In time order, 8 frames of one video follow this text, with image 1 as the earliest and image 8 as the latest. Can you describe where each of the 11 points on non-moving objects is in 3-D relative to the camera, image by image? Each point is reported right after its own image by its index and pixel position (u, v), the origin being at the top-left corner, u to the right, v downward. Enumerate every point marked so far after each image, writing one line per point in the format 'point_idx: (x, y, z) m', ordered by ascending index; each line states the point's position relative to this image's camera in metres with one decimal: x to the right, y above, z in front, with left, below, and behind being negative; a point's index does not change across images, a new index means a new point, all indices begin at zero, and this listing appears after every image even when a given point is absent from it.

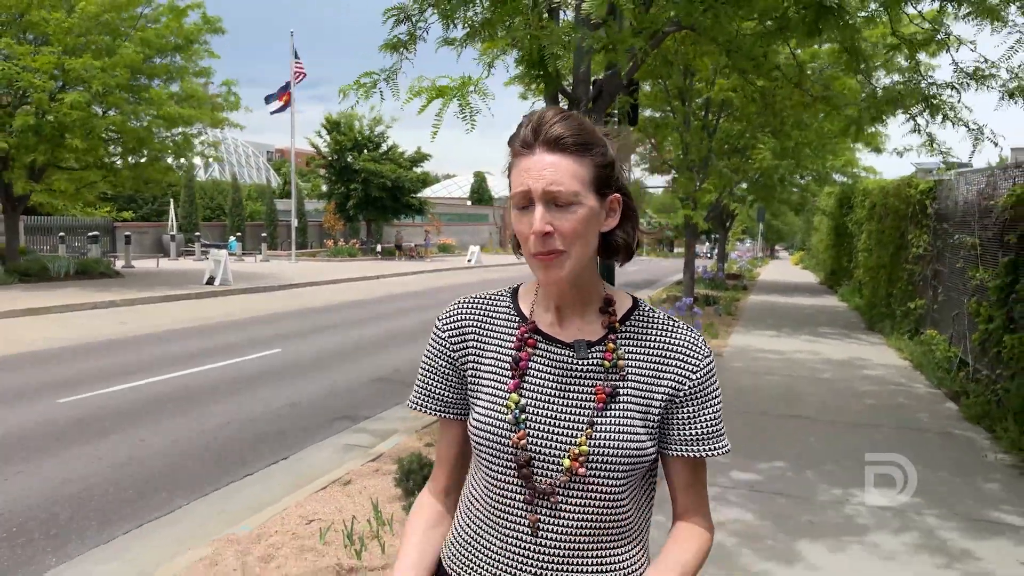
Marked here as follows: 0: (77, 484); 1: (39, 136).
0: (-2.8, -1.2, +5.1) m
1: (-10.1, +3.2, +16.9) m
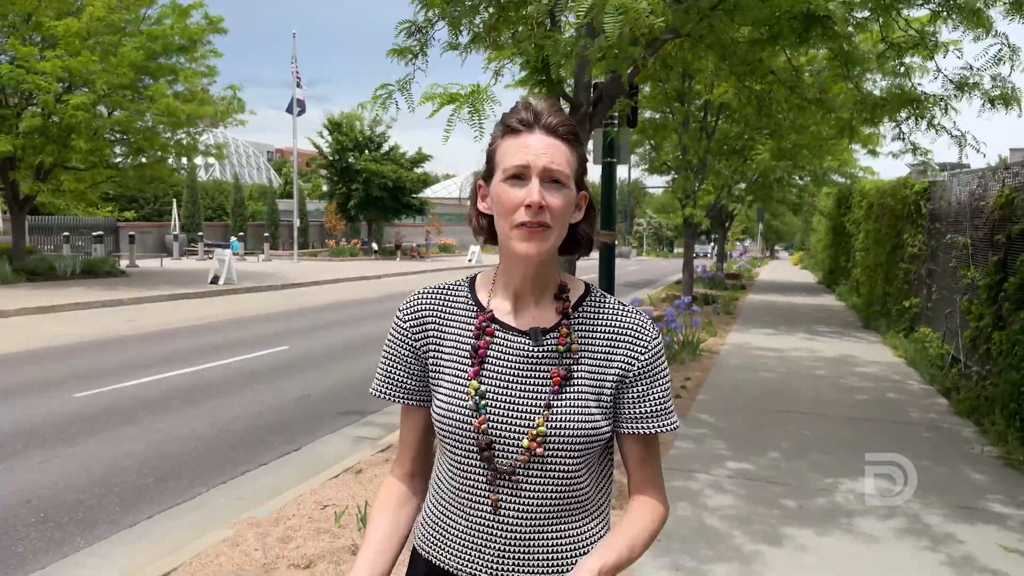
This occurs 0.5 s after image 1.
0: (-2.7, -1.2, +5.3) m
1: (-10.0, +3.2, +17.1) m
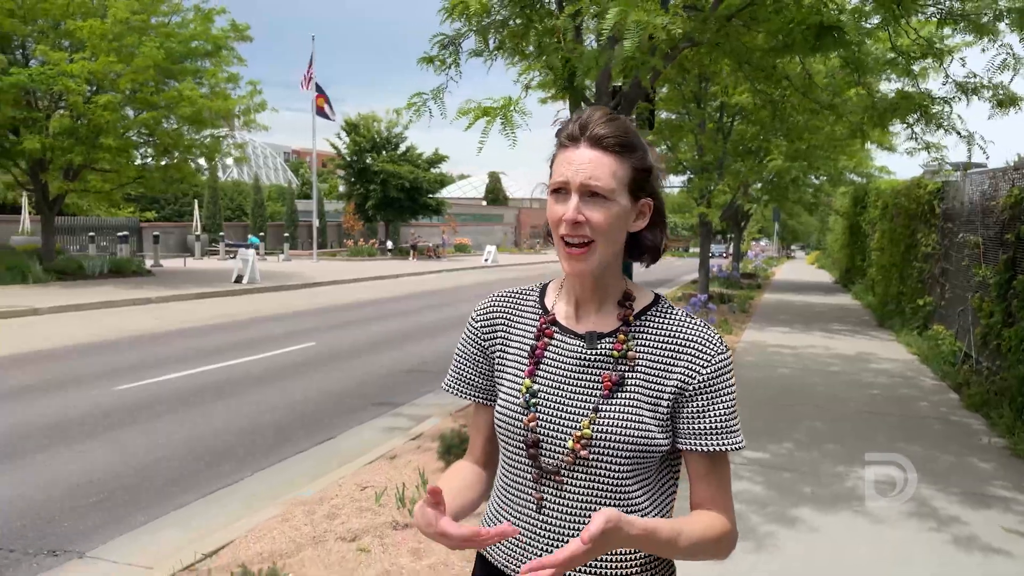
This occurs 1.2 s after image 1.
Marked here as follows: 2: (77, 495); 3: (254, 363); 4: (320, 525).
0: (-2.6, -1.2, +5.6) m
1: (-9.6, +3.3, +17.6) m
2: (-2.6, -1.2, +4.8) m
3: (-3.2, -0.9, +9.5) m
4: (-1.0, -1.2, +3.9) m
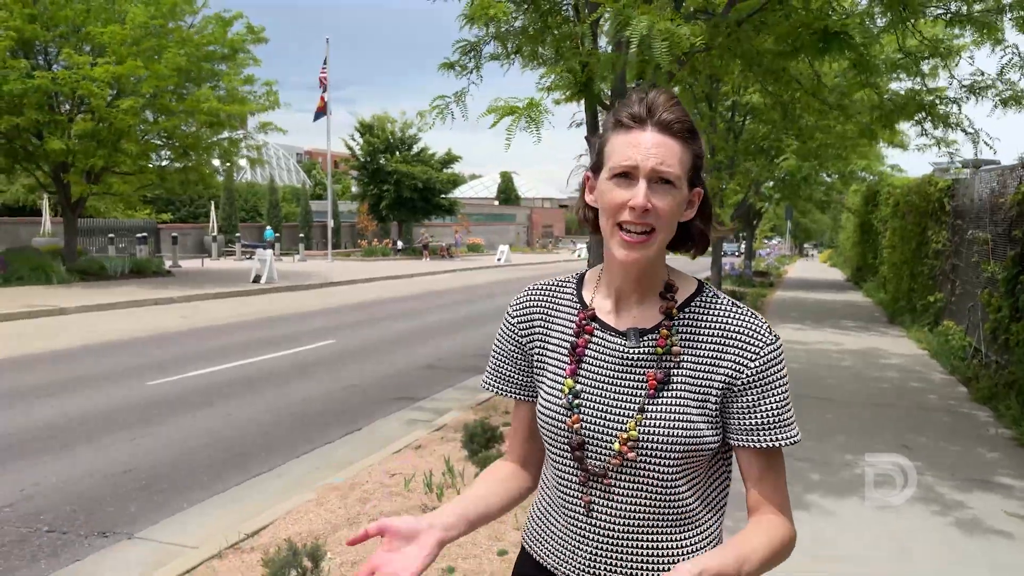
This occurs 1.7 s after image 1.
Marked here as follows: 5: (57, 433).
0: (-2.4, -1.2, +5.8) m
1: (-9.3, +3.2, +17.9) m
2: (-2.5, -1.2, +5.1) m
3: (-3.0, -0.9, +9.8) m
4: (-0.8, -1.2, +4.2) m
5: (-3.6, -1.1, +6.2) m
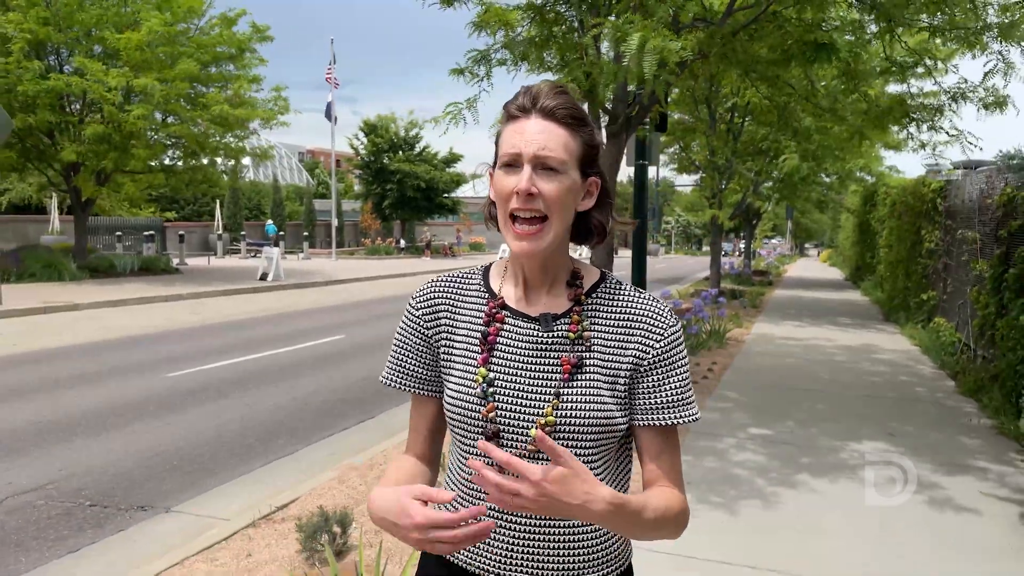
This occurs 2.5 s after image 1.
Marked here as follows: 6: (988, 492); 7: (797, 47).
0: (-2.4, -1.1, +6.2) m
1: (-9.3, +3.3, +18.3) m
2: (-2.4, -1.2, +5.4) m
3: (-2.9, -0.8, +10.1) m
4: (-0.8, -1.1, +4.5) m
5: (-3.5, -1.1, +6.5) m
6: (+2.9, -1.3, +4.9) m
7: (+2.2, +1.9, +6.2) m
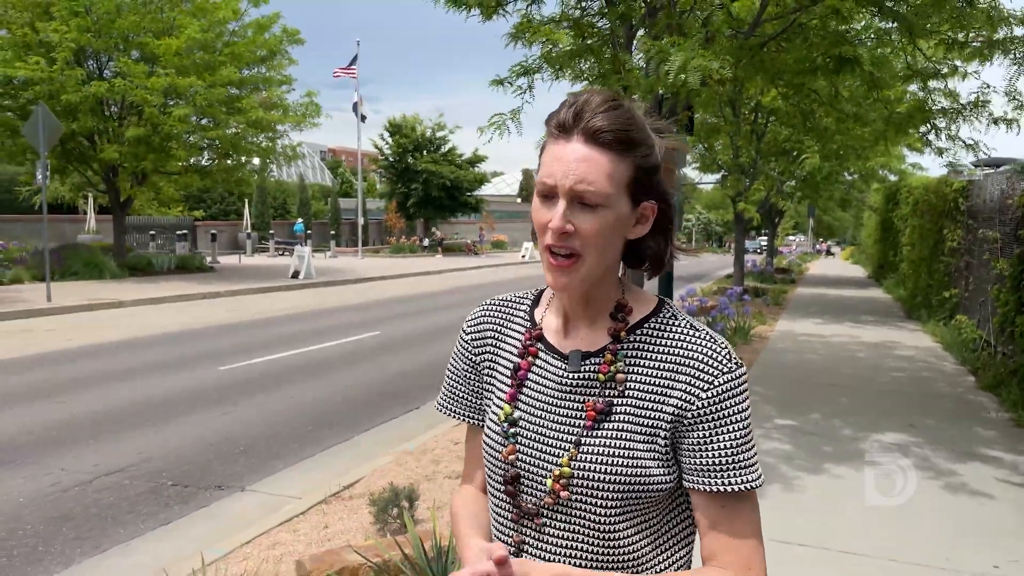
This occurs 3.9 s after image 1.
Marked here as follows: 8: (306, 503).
0: (-2.0, -1.1, +6.6) m
1: (-8.6, +3.4, +18.9) m
2: (-2.1, -1.2, +5.8) m
3: (-2.5, -0.8, +10.6) m
4: (-0.5, -1.1, +4.9) m
5: (-3.2, -1.1, +7.0) m
6: (+3.2, -1.2, +5.2) m
7: (+2.6, +1.9, +6.5) m
8: (-1.1, -1.2, +4.4) m
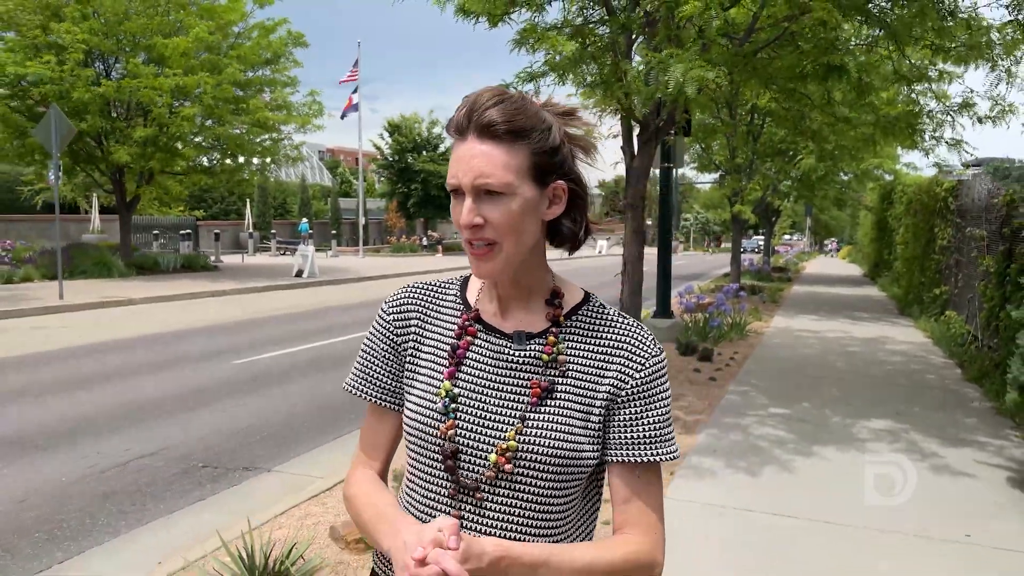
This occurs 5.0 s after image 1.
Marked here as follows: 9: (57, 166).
0: (-2.0, -1.1, +6.9) m
1: (-8.6, +3.4, +19.2) m
2: (-2.1, -1.1, +6.2) m
3: (-2.4, -0.8, +10.9) m
4: (-0.5, -1.1, +5.2) m
5: (-3.2, -1.0, +7.3) m
6: (+3.3, -1.2, +5.6) m
7: (+2.6, +1.9, +6.9) m
8: (-1.1, -1.1, +4.7) m
9: (-8.4, +2.3, +14.7) m
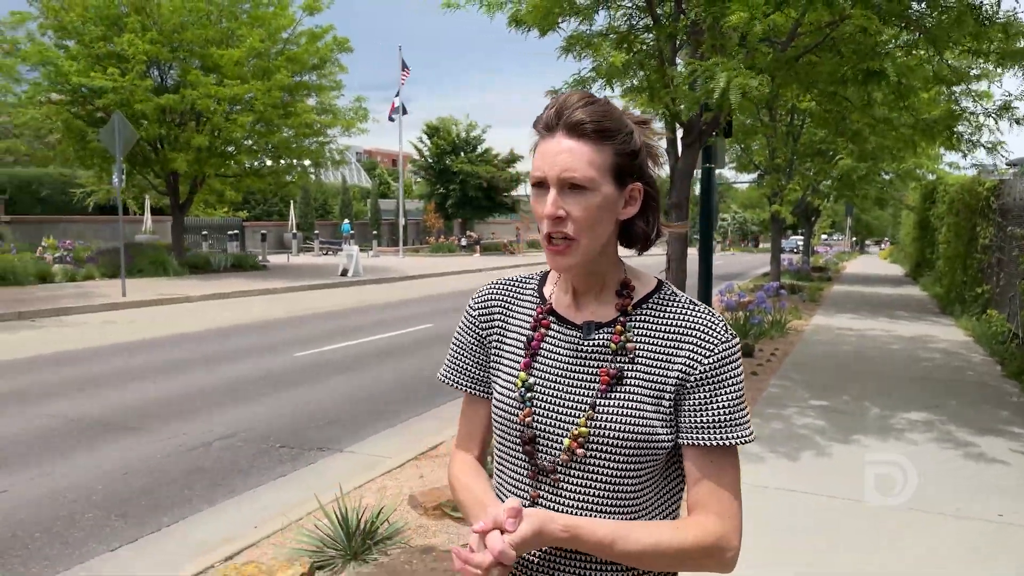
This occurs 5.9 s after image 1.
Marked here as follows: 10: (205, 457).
0: (-1.5, -1.0, +7.4) m
1: (-7.6, +3.4, +19.9) m
2: (-1.6, -1.1, +6.6) m
3: (-1.8, -0.7, +11.3) m
4: (-0.1, -1.0, +5.6) m
5: (-2.7, -1.0, +7.8) m
6: (+3.7, -1.2, +5.8) m
7: (+3.1, +1.9, +7.1) m
8: (-0.7, -1.1, +5.1) m
9: (-7.6, +2.3, +15.4) m
10: (-2.1, -1.2, +5.5) m
